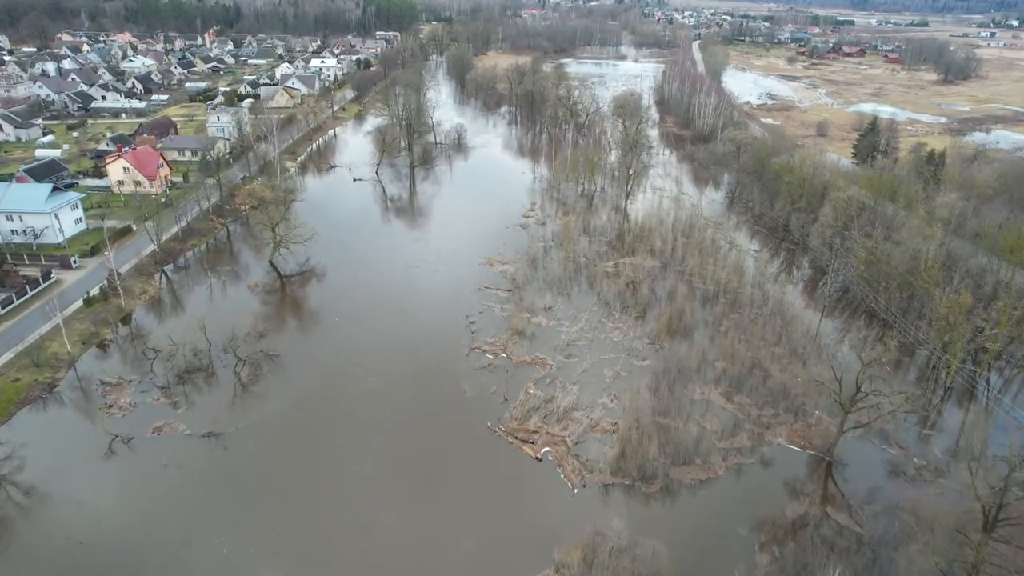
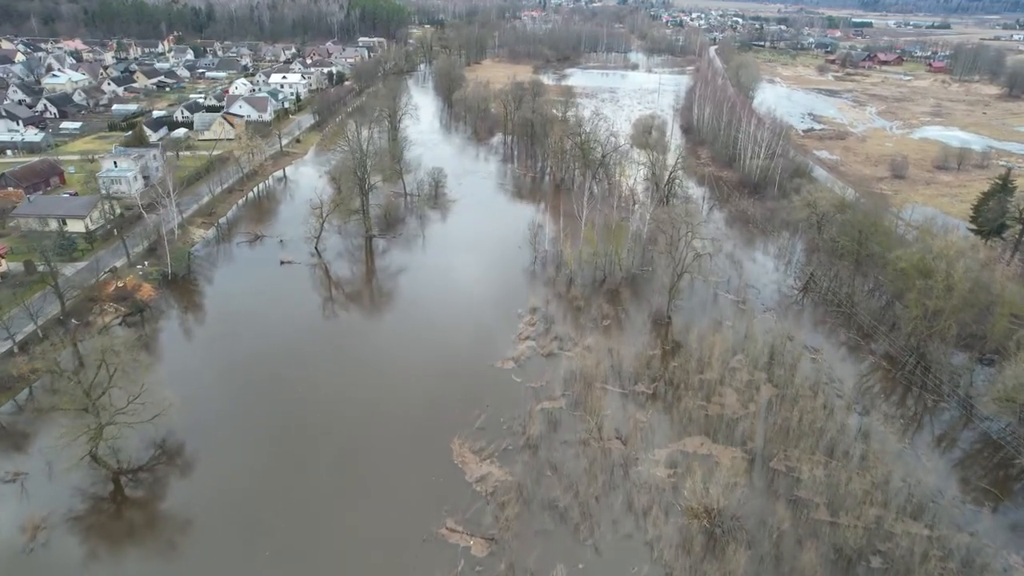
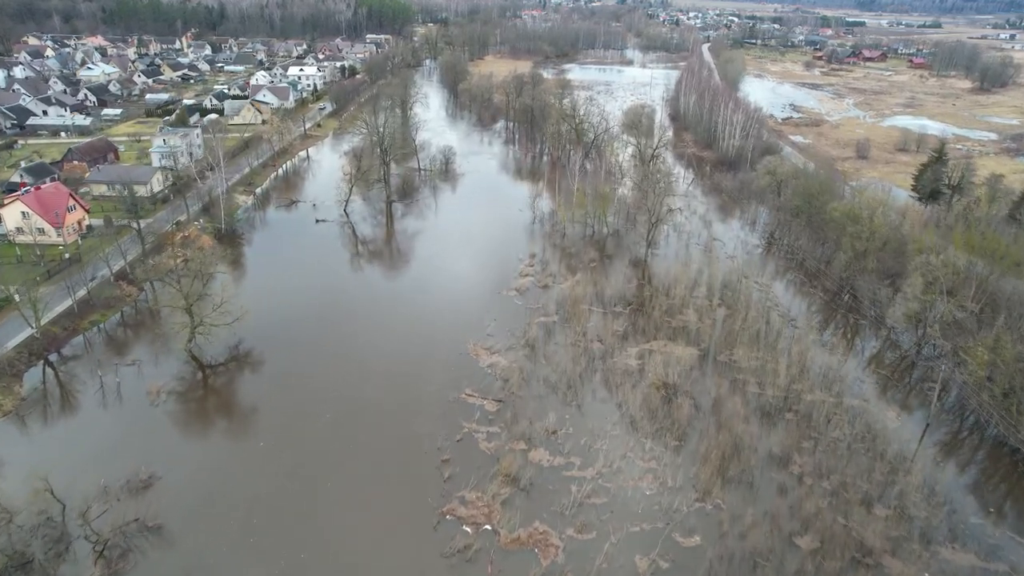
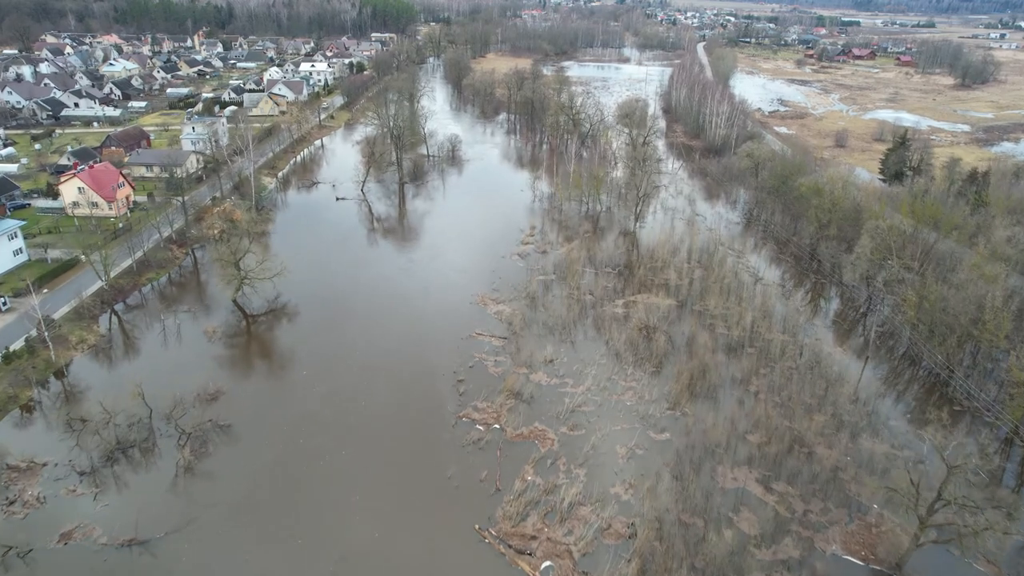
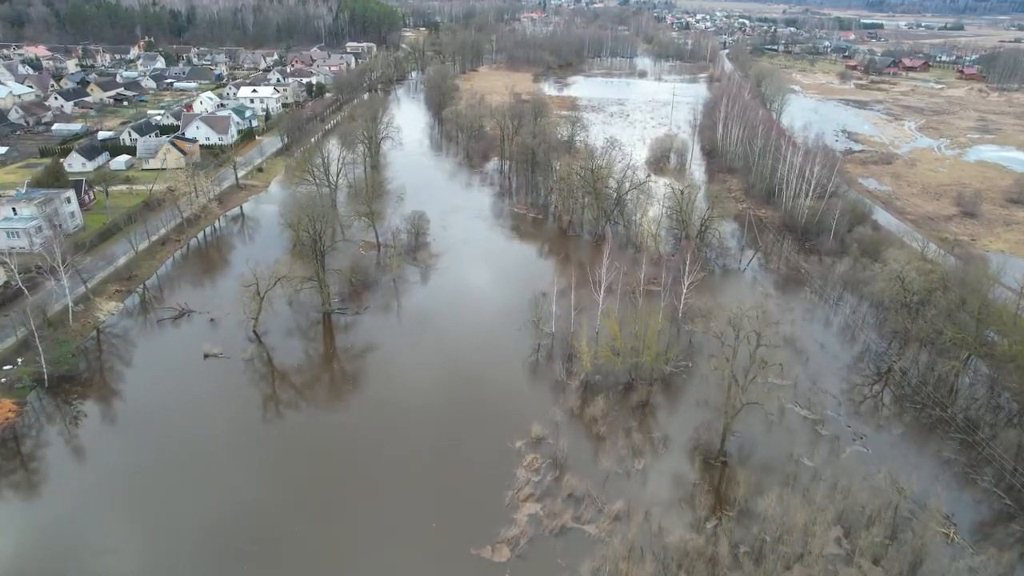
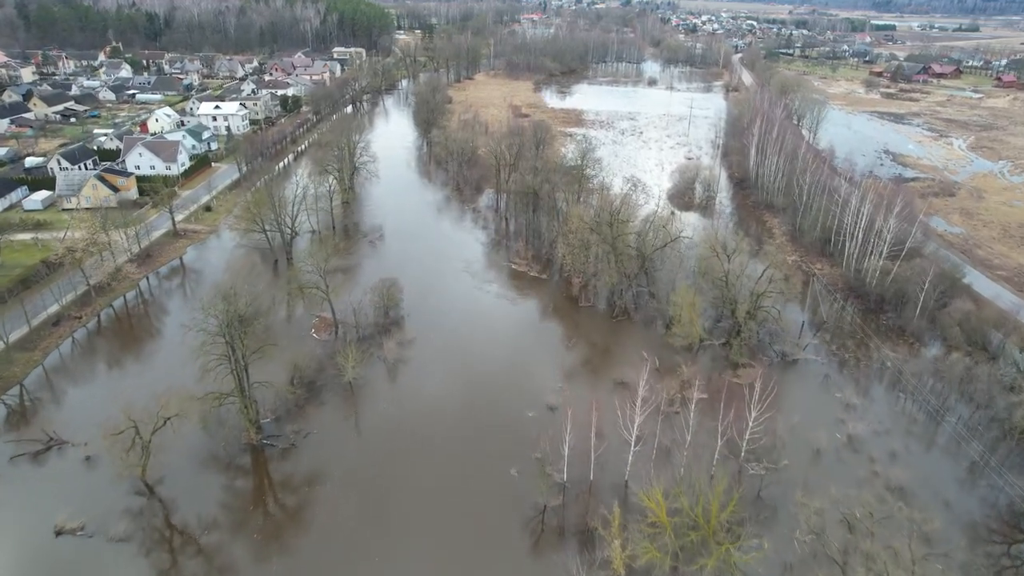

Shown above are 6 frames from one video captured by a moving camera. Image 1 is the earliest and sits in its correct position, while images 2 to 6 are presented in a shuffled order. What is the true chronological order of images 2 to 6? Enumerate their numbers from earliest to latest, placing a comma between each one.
4, 3, 2, 5, 6
